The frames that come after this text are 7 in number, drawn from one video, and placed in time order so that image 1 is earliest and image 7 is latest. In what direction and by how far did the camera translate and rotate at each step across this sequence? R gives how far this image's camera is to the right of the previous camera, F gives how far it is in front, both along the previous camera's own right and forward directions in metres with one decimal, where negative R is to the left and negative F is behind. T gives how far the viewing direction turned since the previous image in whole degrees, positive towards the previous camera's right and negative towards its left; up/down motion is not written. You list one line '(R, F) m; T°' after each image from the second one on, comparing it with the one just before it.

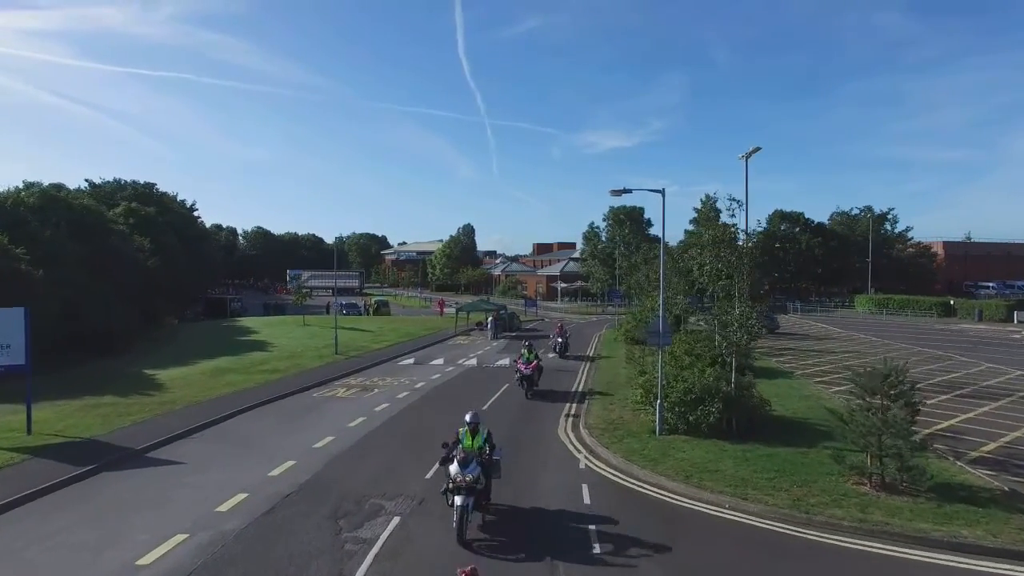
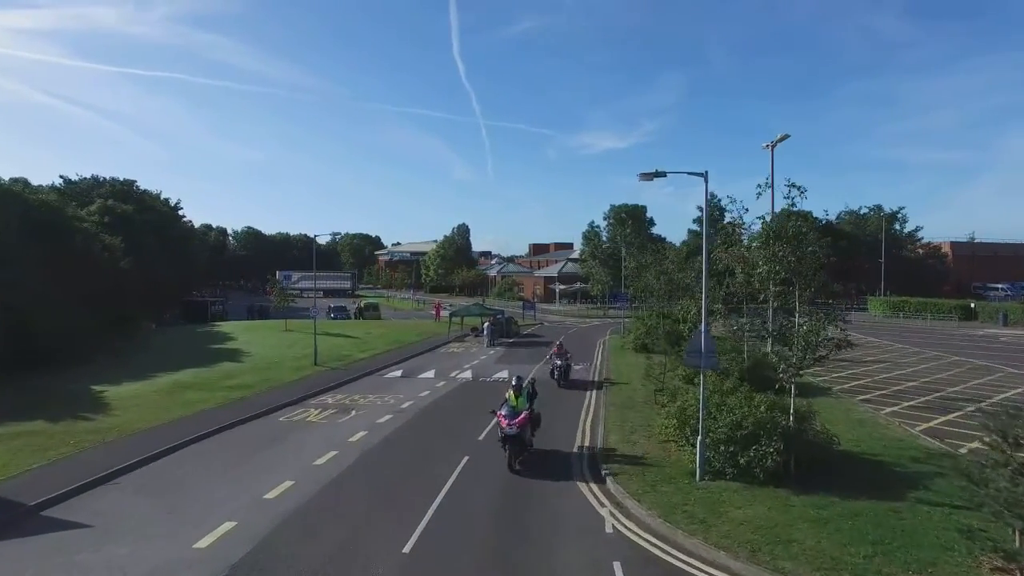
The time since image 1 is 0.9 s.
(-0.2, +3.2) m; 0°
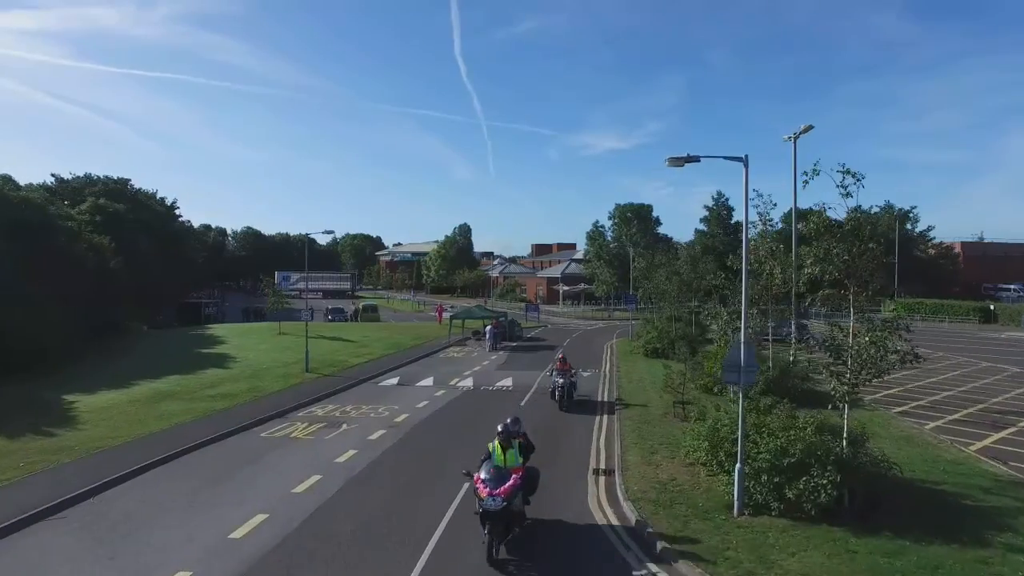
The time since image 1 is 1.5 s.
(-0.1, +1.8) m; 0°
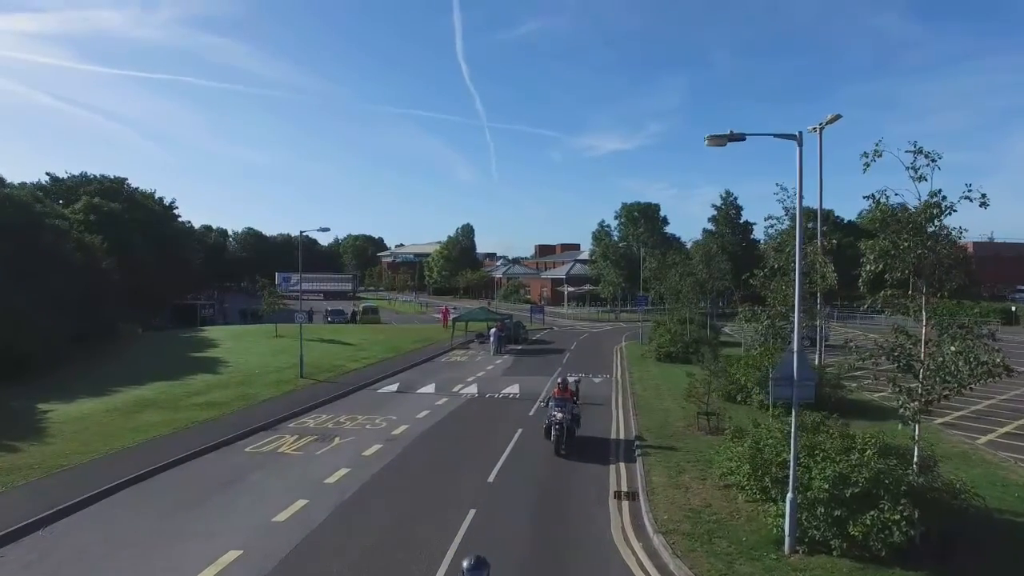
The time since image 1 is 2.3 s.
(-0.2, +1.6) m; 0°
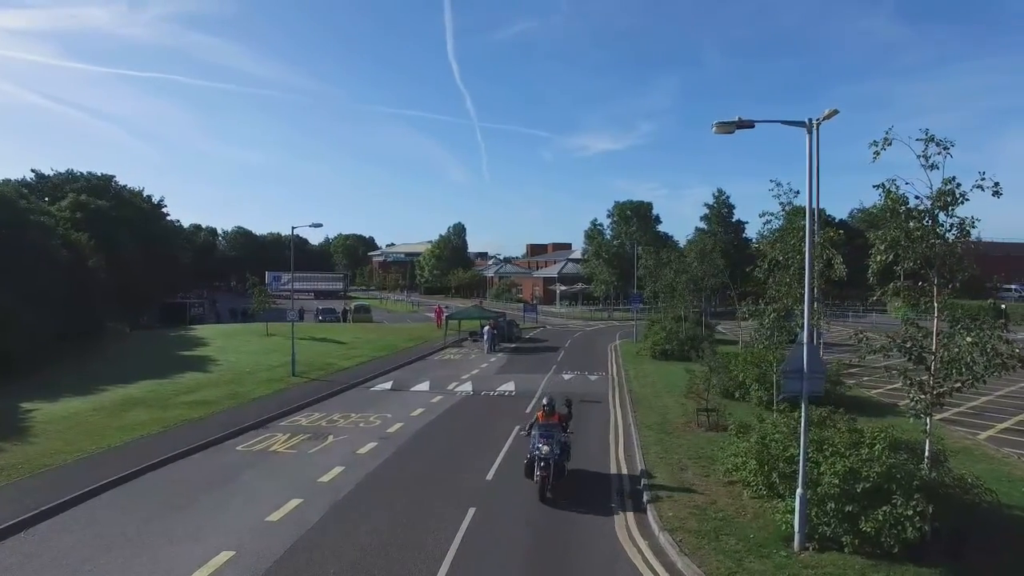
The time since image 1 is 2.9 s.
(-0.2, +0.3) m; +1°
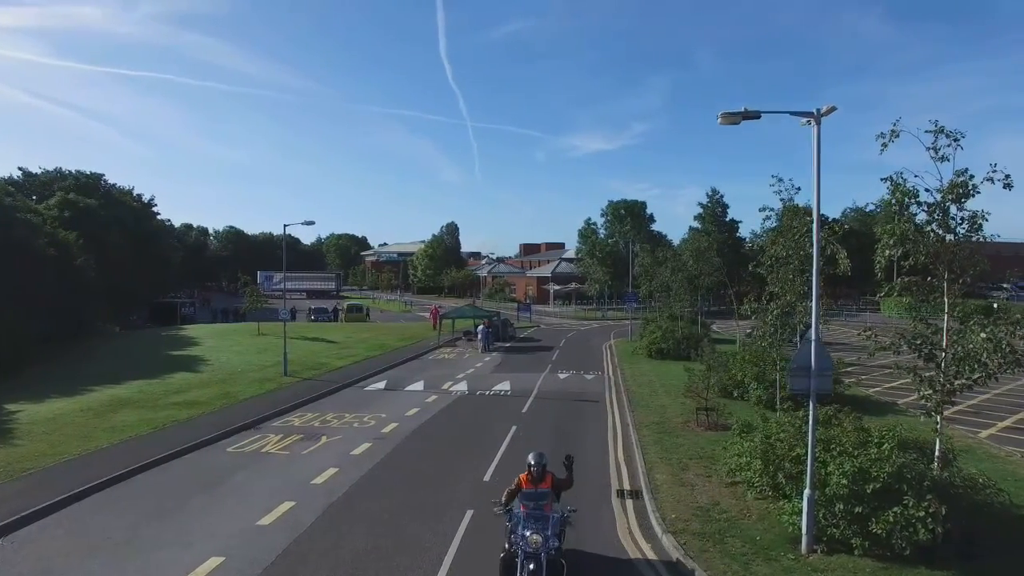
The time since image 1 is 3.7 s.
(-0.1, +0.3) m; +1°
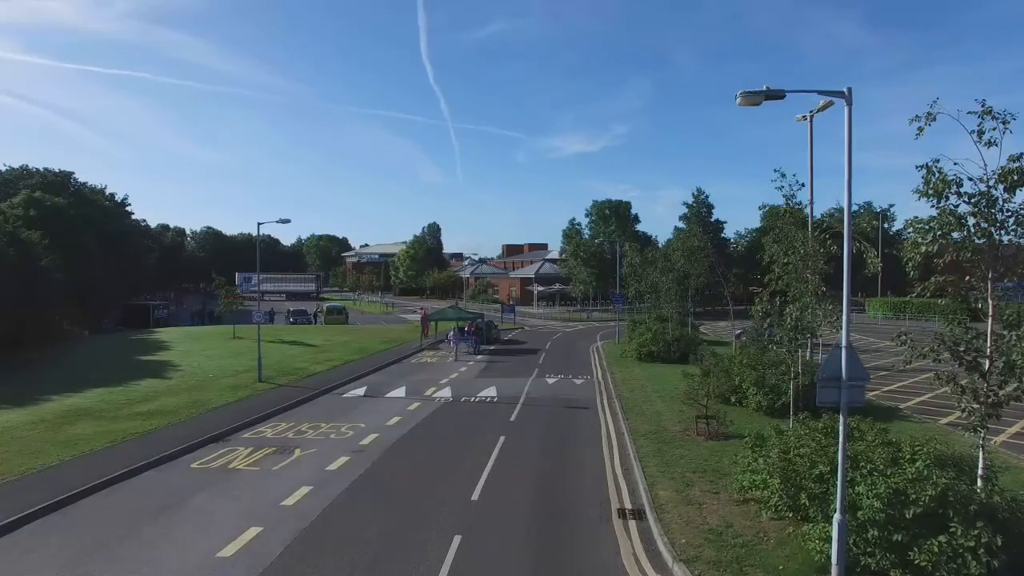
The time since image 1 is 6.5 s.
(-0.1, +1.1) m; +2°
